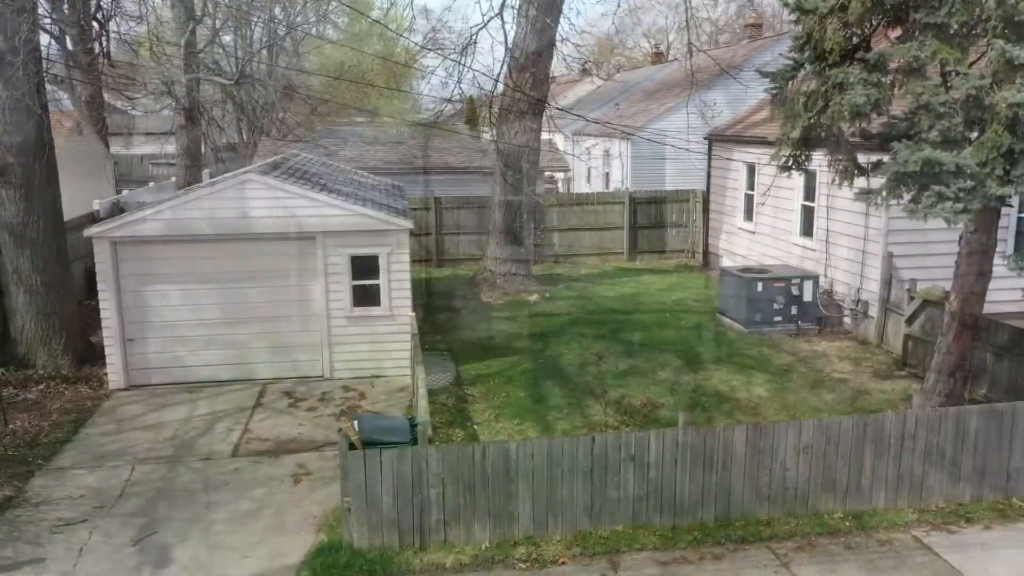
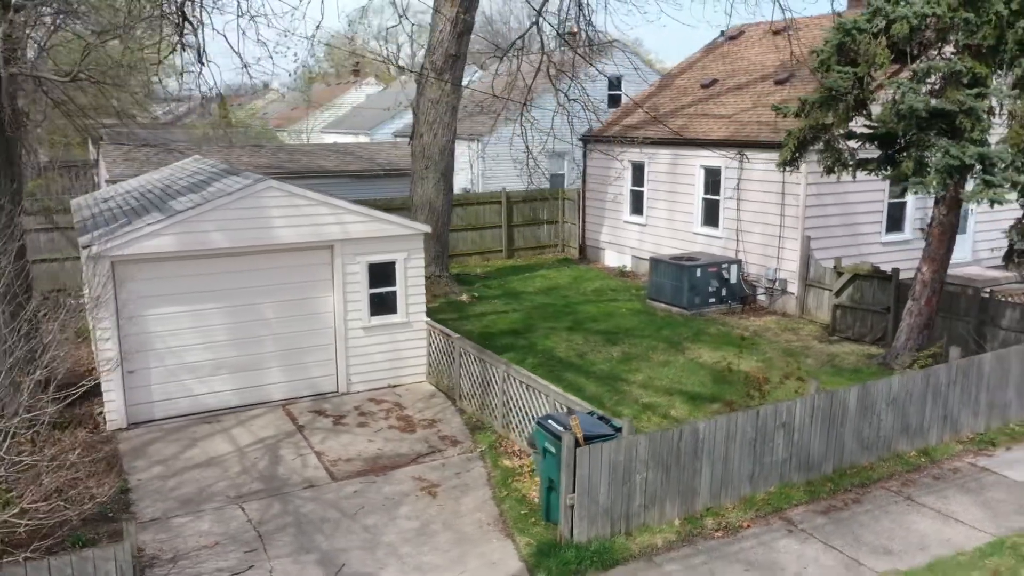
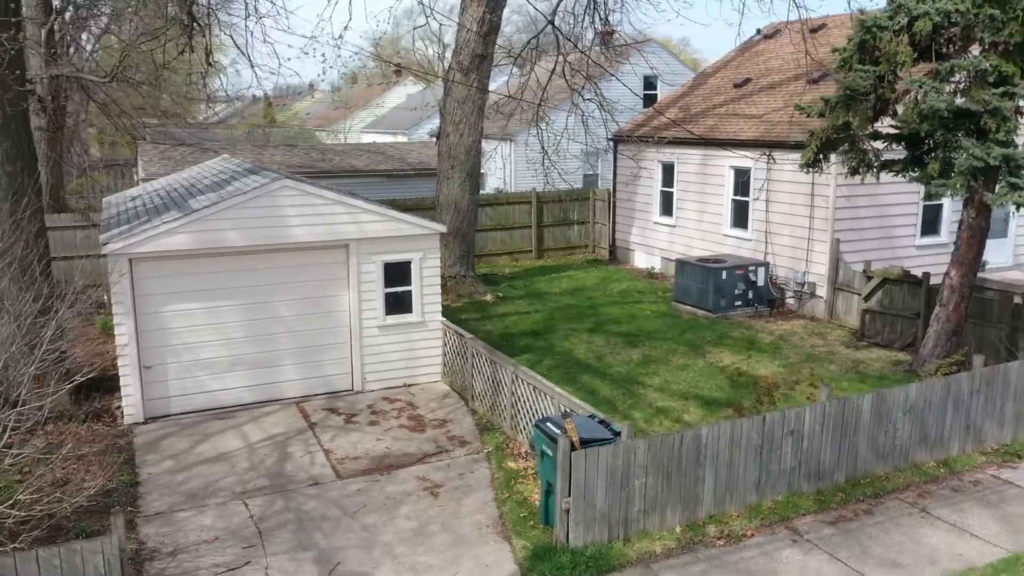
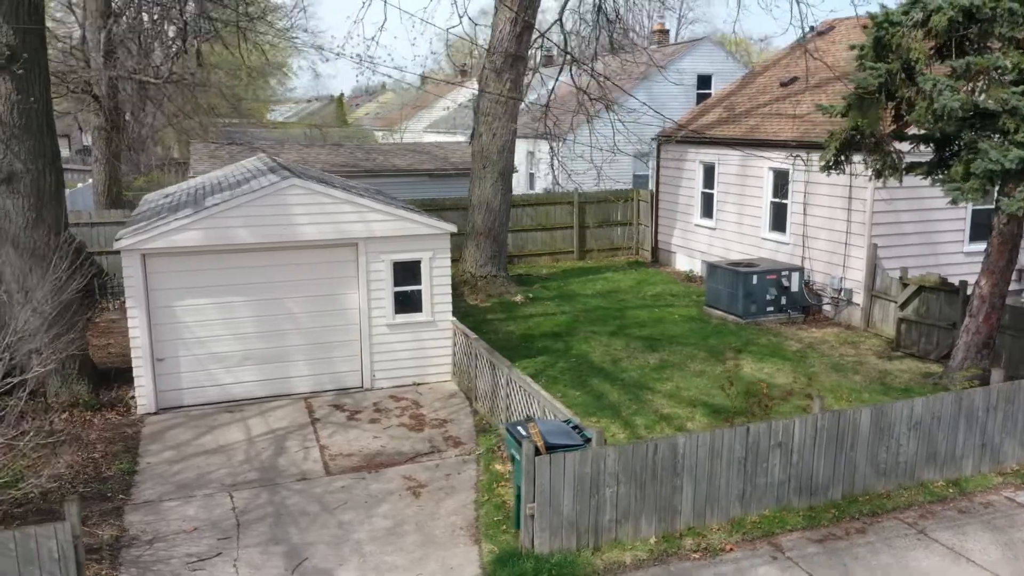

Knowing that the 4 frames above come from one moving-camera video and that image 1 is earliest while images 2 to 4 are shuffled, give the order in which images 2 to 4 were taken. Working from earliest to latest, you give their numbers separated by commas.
4, 3, 2
